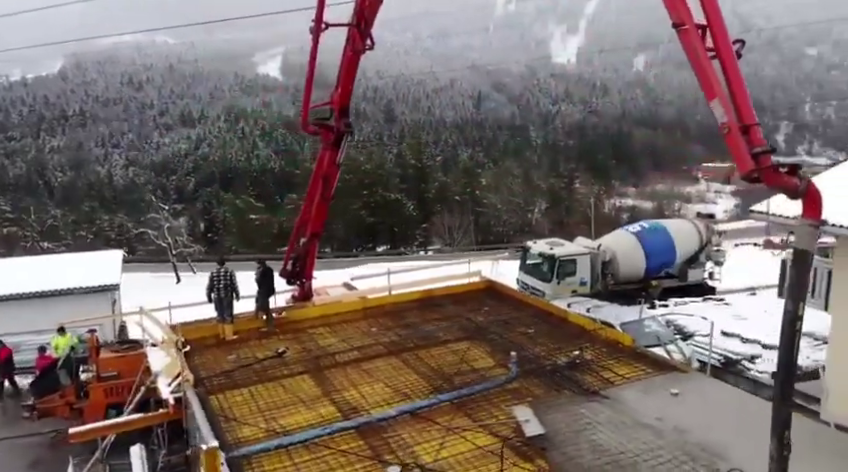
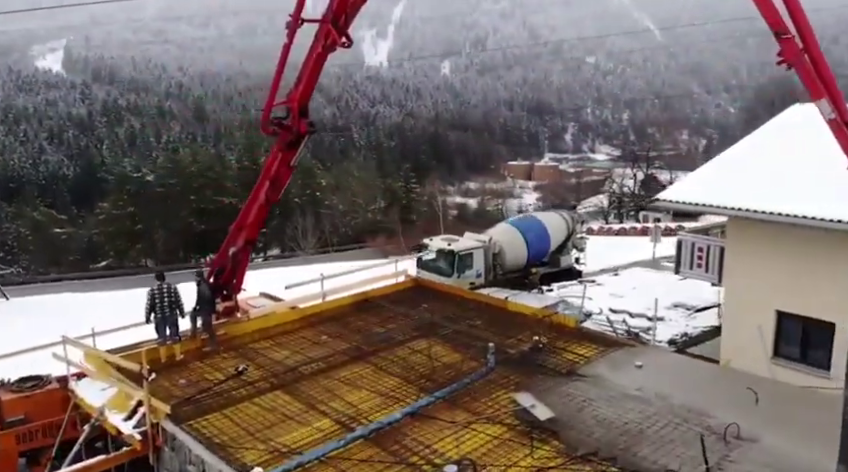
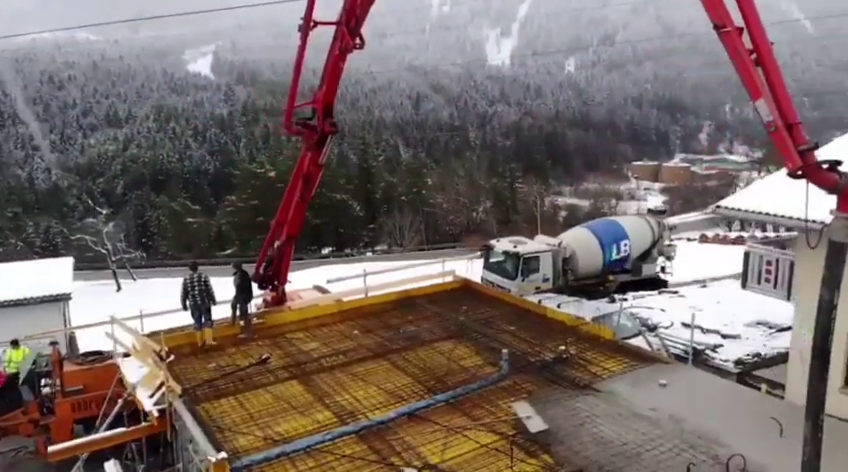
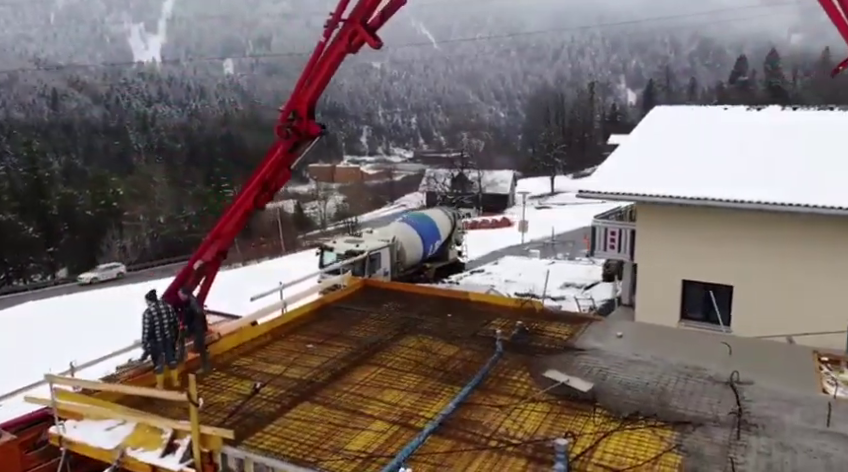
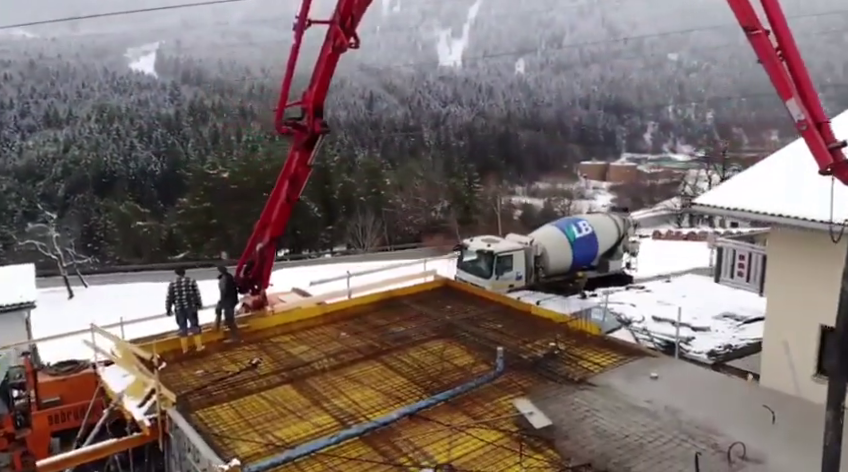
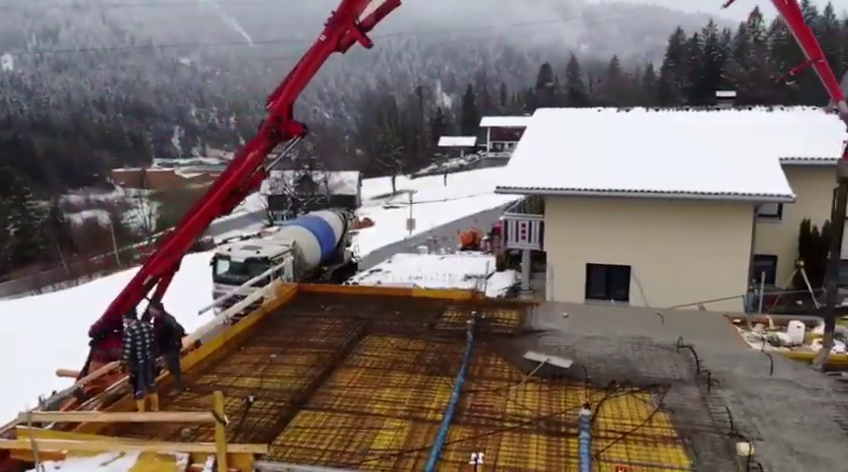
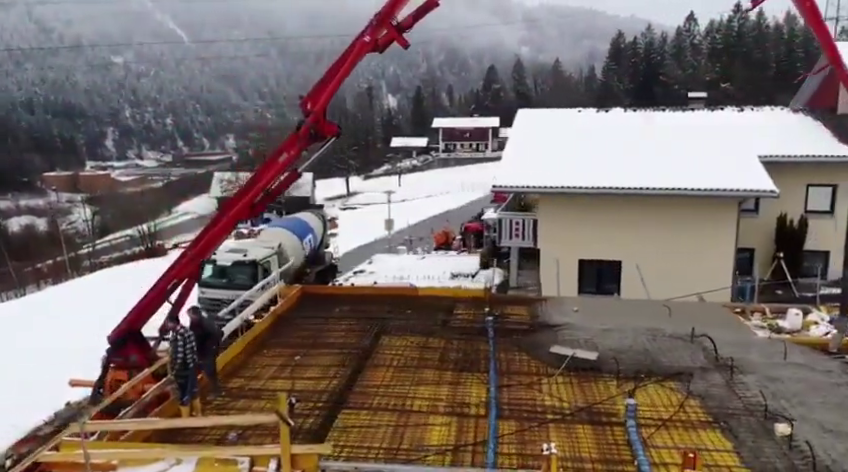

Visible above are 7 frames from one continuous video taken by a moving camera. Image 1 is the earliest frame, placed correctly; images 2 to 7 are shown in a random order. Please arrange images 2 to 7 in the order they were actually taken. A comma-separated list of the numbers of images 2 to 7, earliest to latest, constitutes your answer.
3, 5, 2, 4, 6, 7
